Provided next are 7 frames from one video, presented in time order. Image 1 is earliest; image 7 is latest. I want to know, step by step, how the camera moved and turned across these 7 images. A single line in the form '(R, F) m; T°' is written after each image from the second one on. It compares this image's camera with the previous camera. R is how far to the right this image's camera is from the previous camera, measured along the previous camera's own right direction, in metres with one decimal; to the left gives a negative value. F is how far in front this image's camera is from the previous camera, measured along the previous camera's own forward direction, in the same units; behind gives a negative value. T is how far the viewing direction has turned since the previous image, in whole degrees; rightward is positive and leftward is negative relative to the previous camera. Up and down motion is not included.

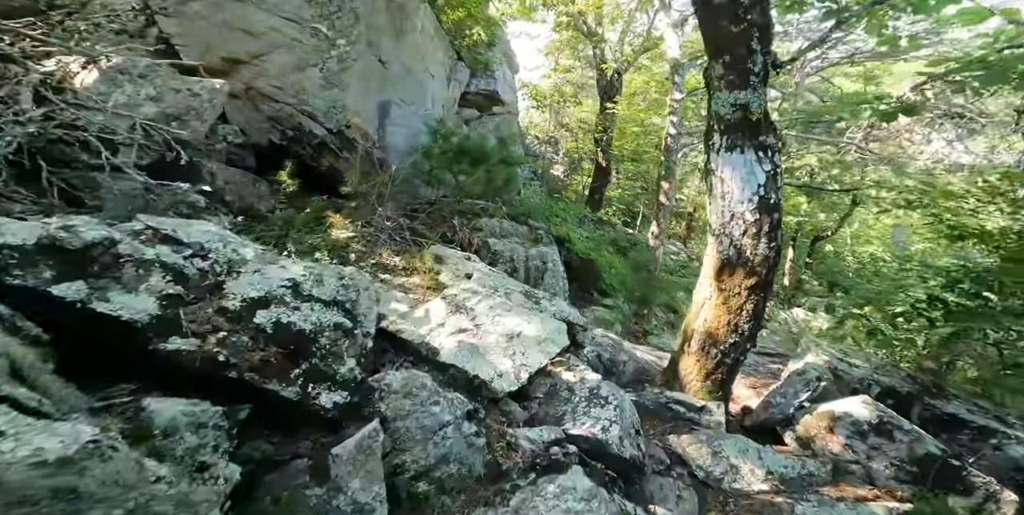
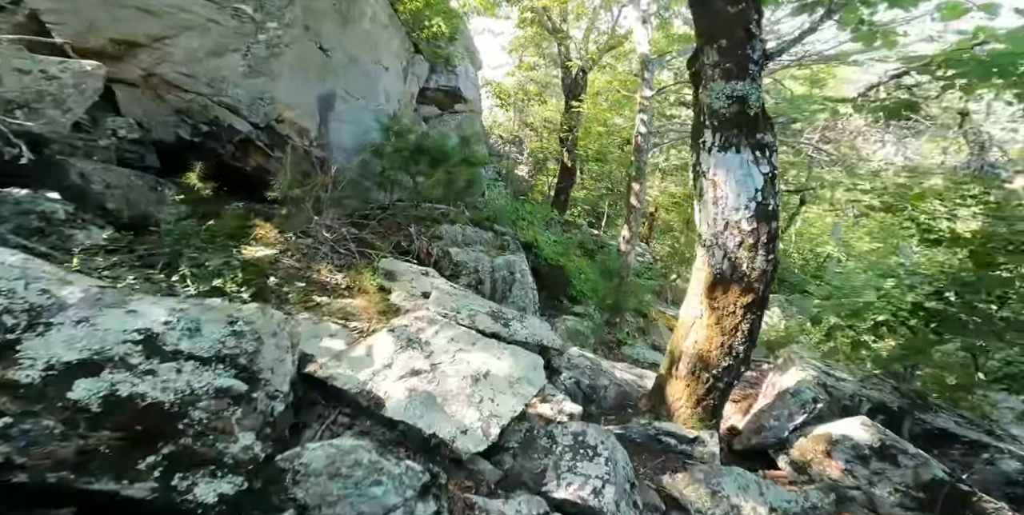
(0.0, +0.6) m; +4°
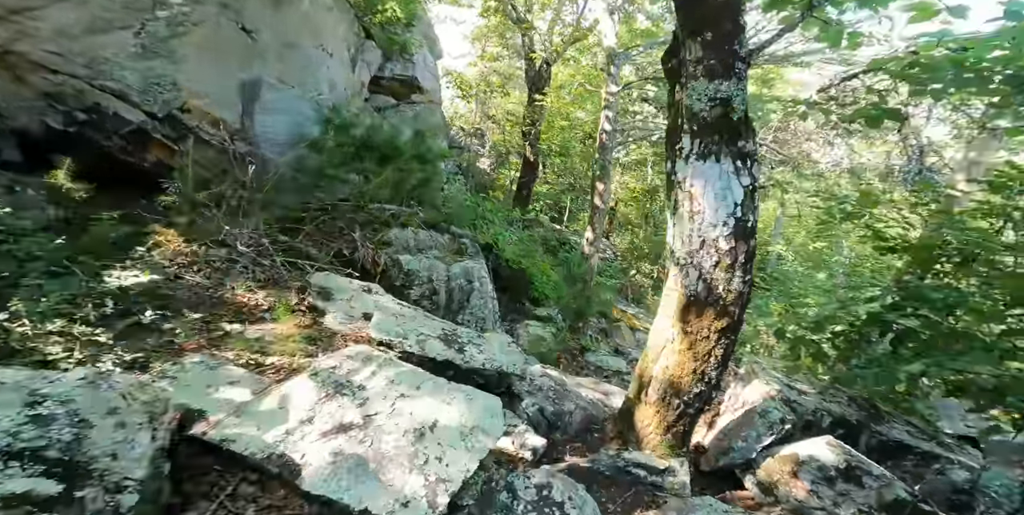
(0.0, +0.4) m; +4°
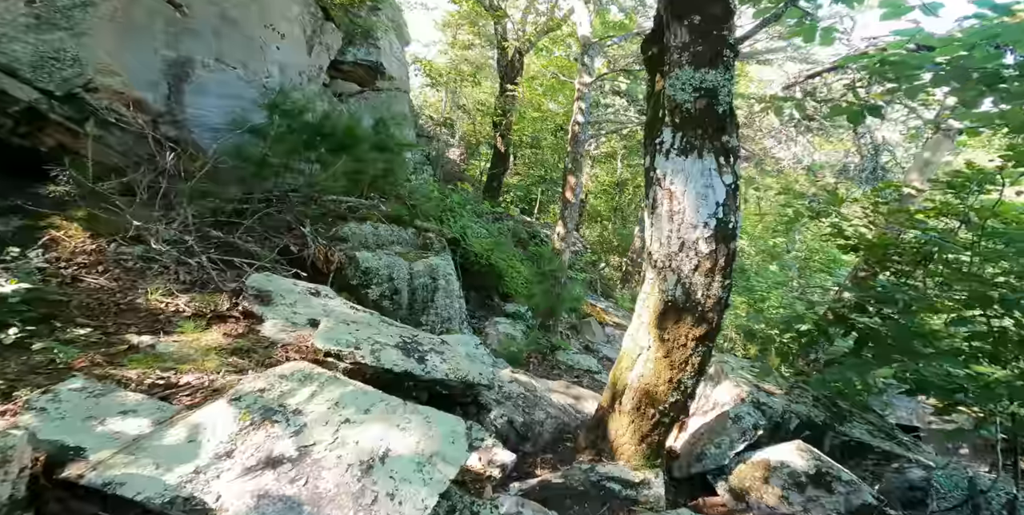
(0.0, +0.3) m; +3°
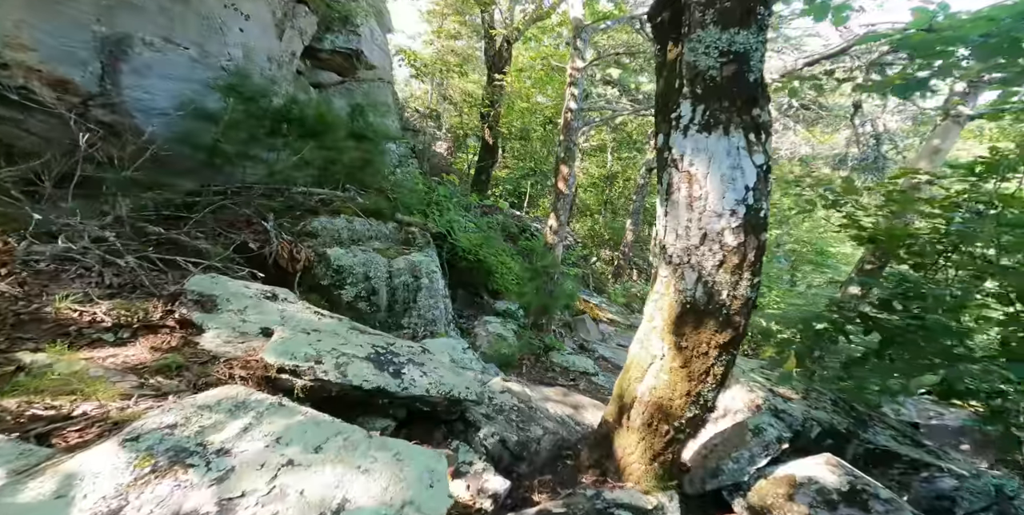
(0.0, +0.4) m; +1°
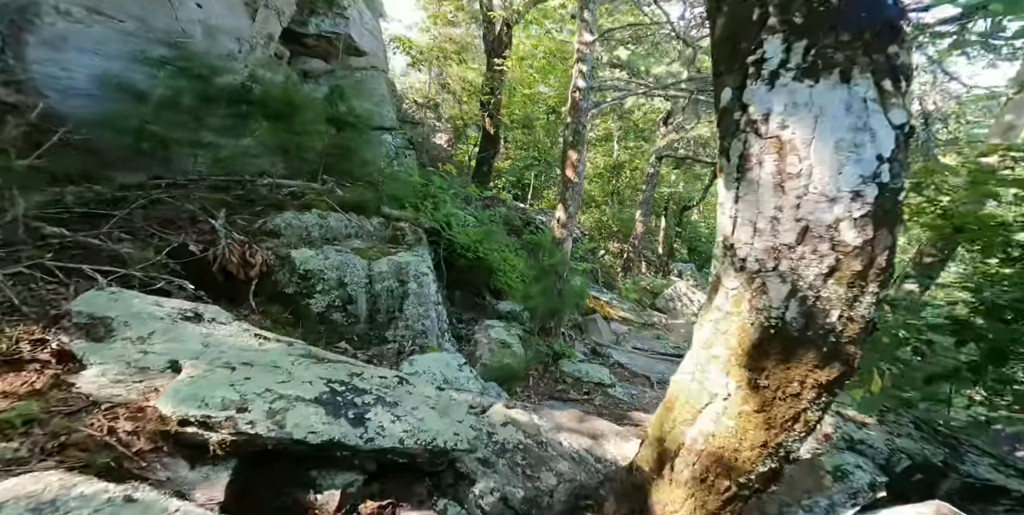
(0.0, +0.7) m; 0°
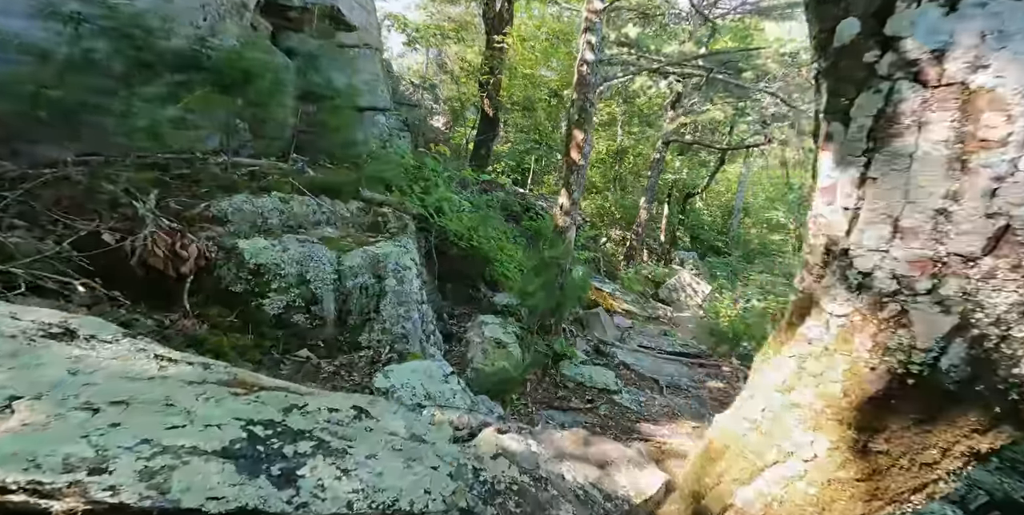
(0.0, +0.6) m; 0°
